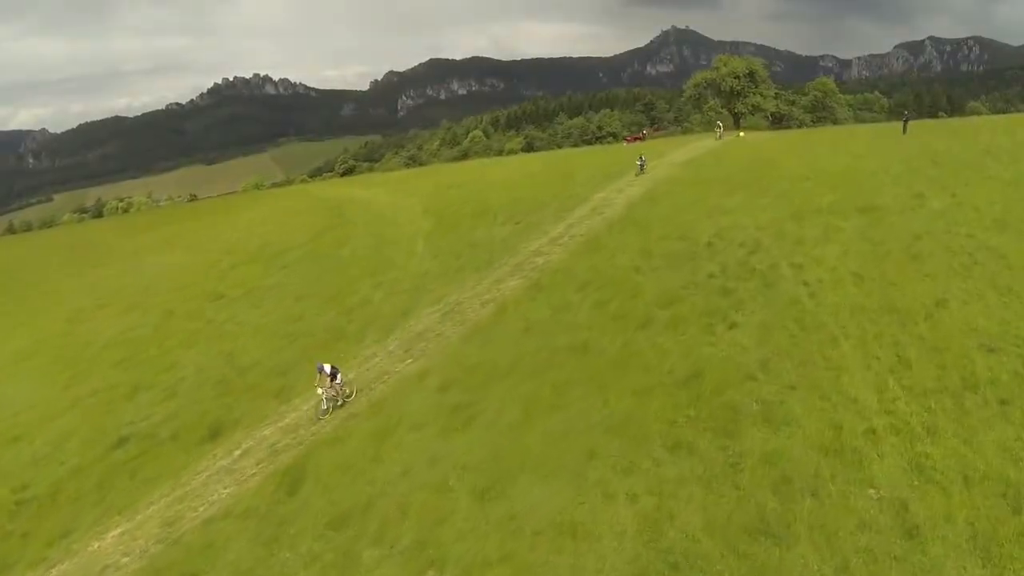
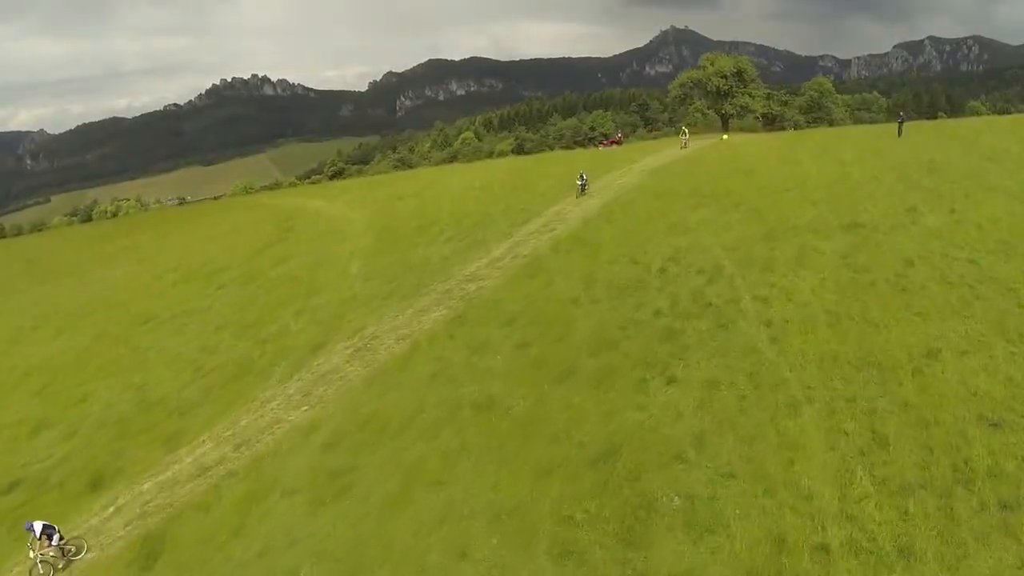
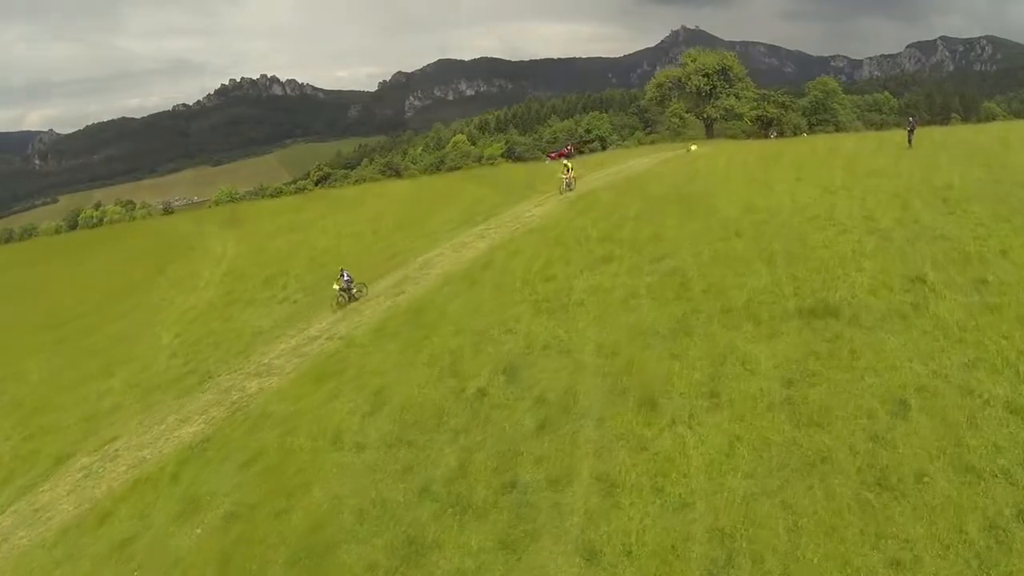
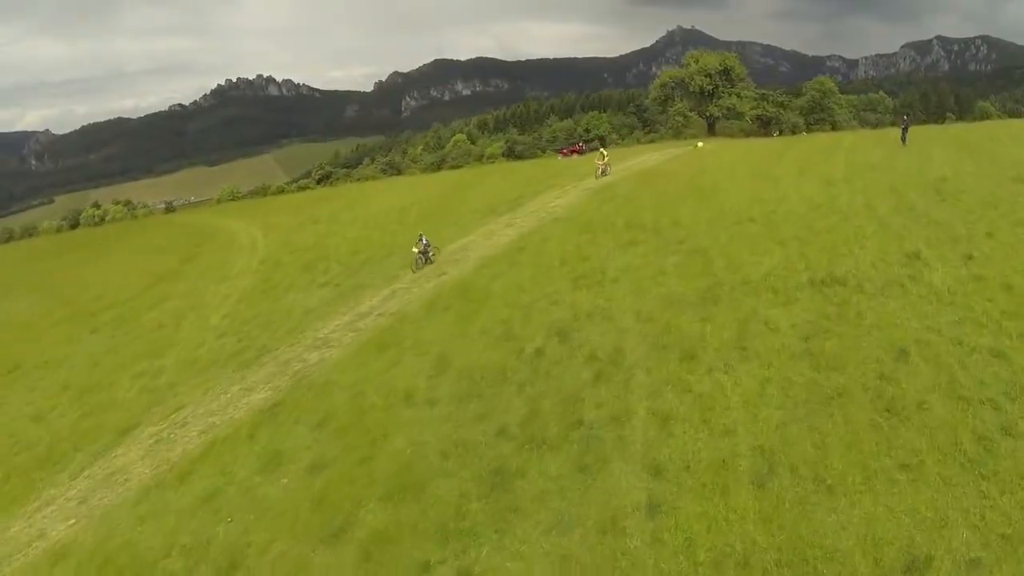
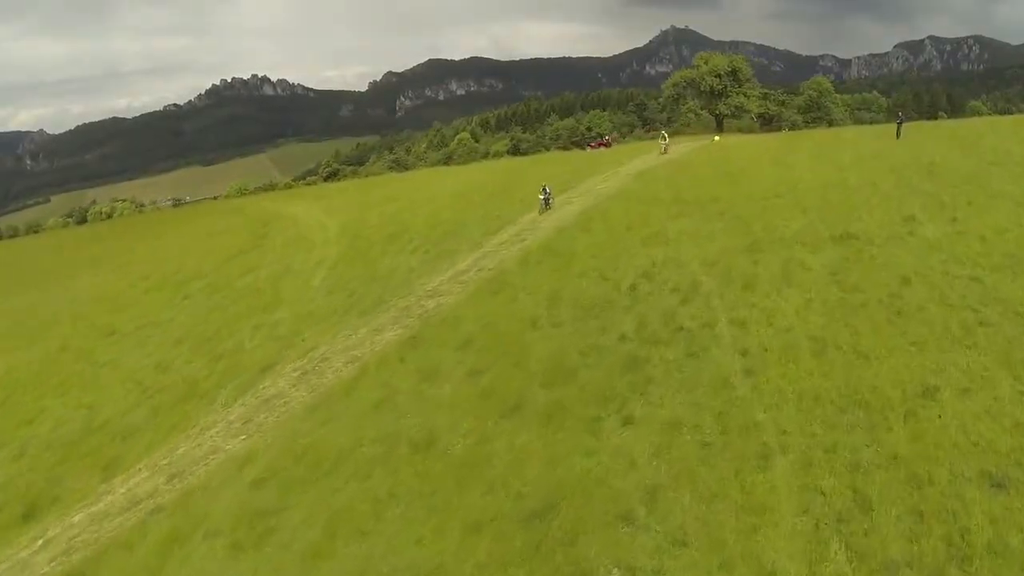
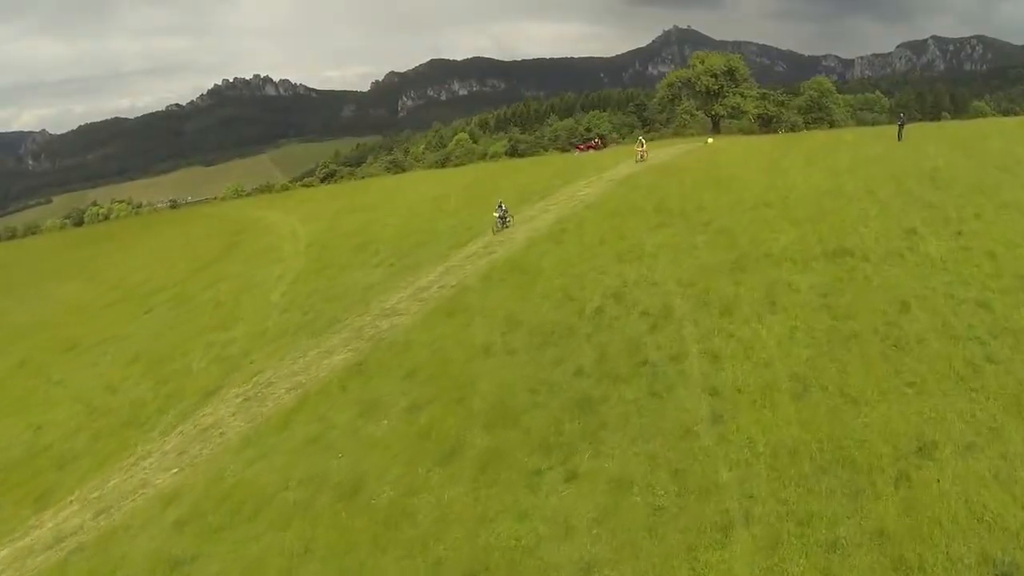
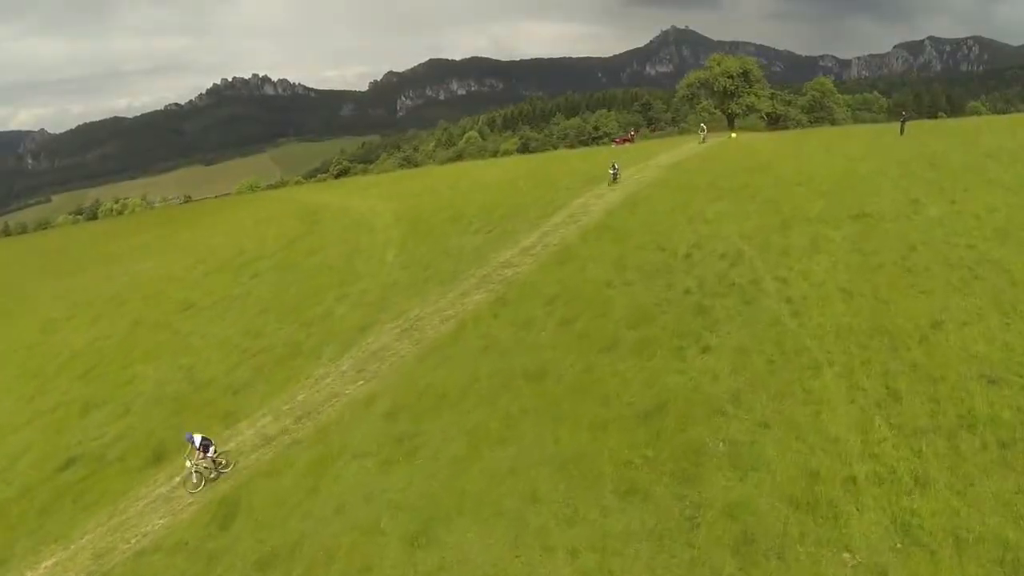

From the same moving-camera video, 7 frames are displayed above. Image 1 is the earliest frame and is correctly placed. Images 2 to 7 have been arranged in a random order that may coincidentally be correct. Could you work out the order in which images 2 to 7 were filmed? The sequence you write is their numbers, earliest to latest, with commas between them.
7, 2, 5, 6, 4, 3
